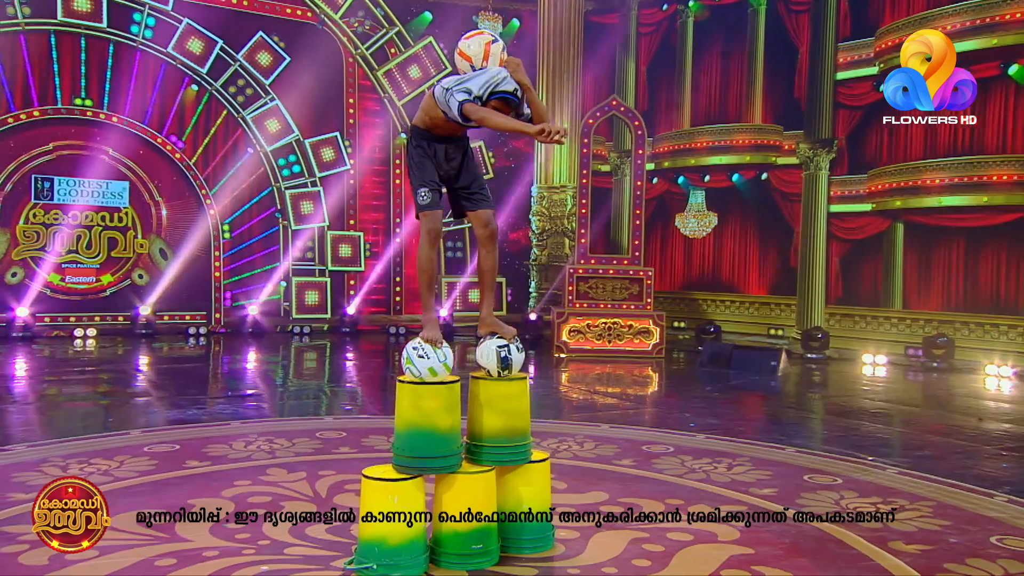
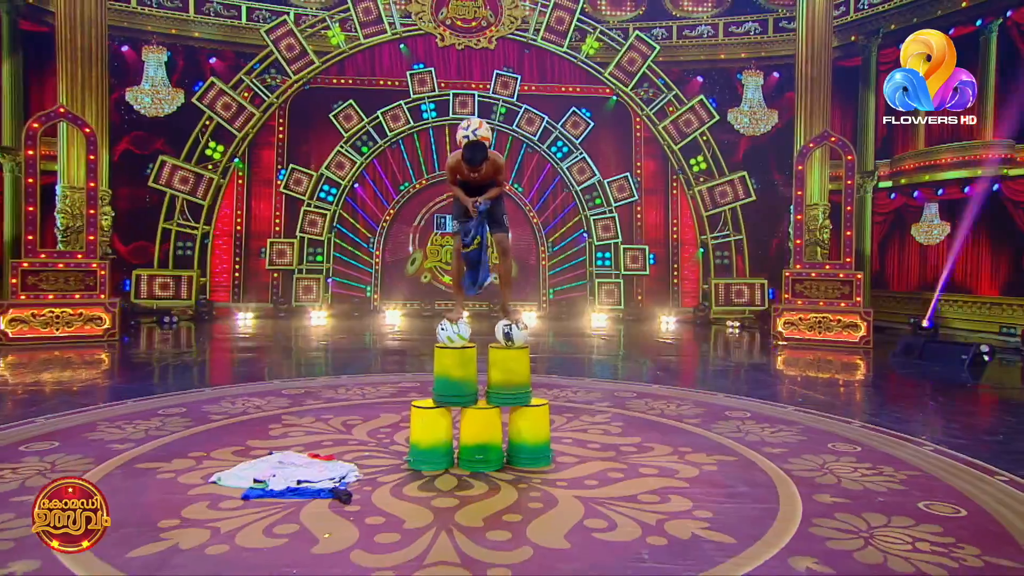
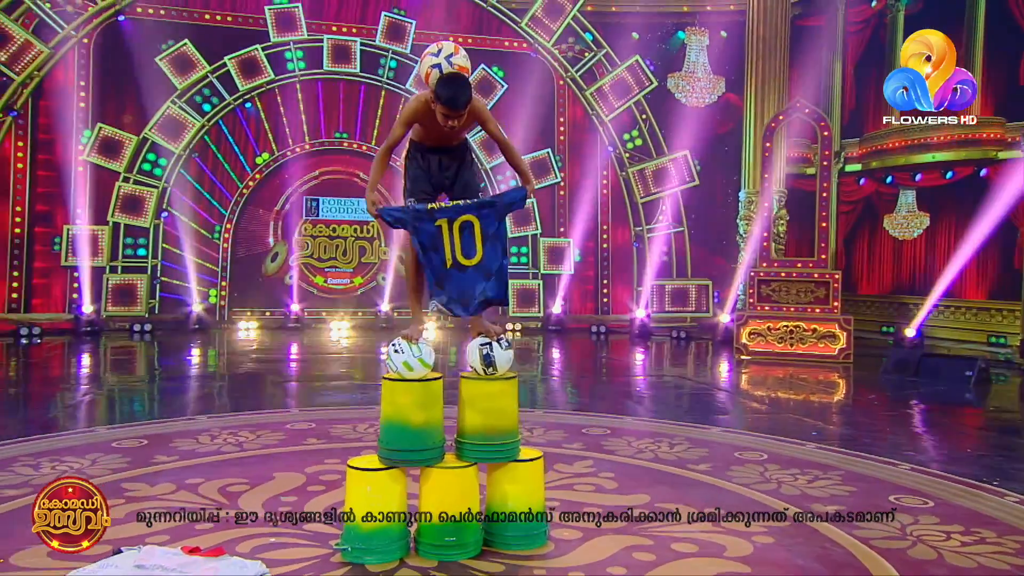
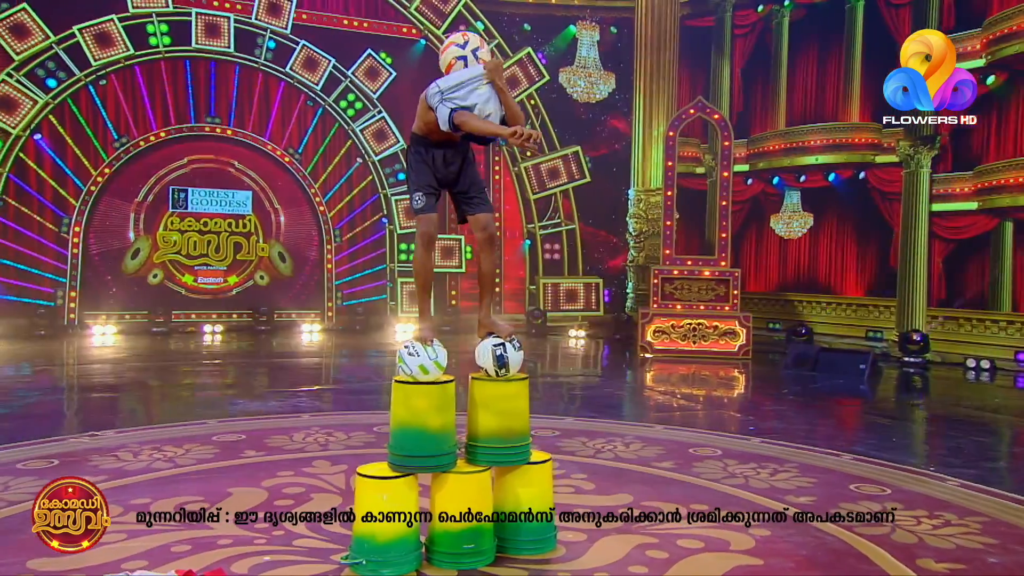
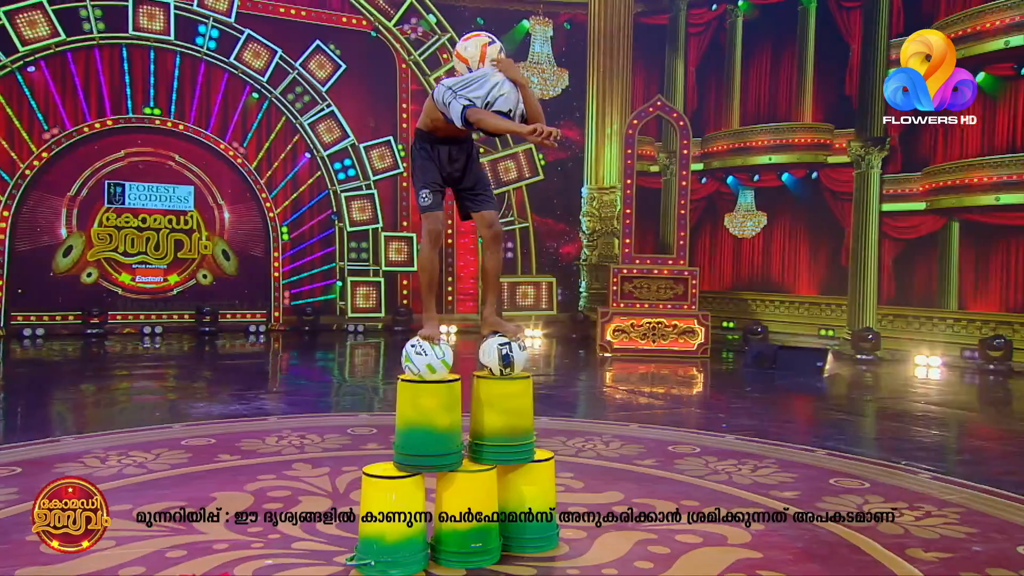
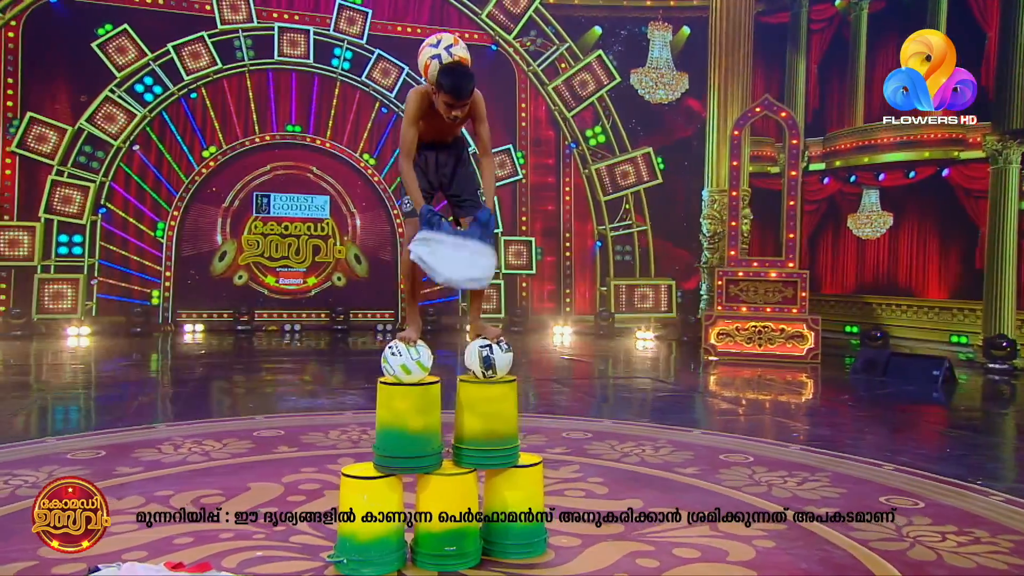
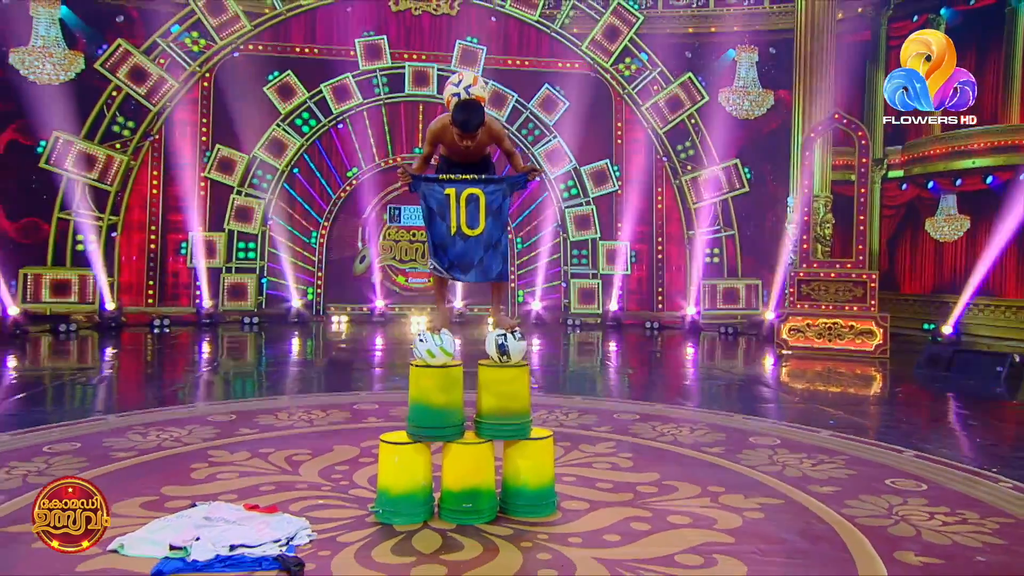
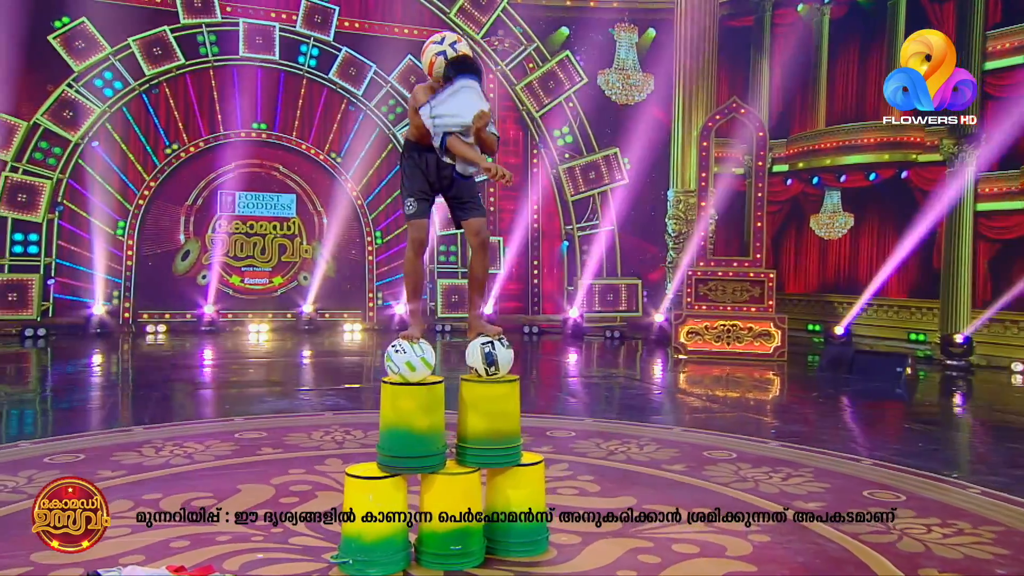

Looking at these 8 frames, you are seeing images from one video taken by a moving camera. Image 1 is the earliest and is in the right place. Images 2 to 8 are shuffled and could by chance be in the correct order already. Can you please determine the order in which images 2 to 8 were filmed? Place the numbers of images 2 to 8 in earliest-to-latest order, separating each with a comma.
5, 4, 8, 6, 3, 7, 2
